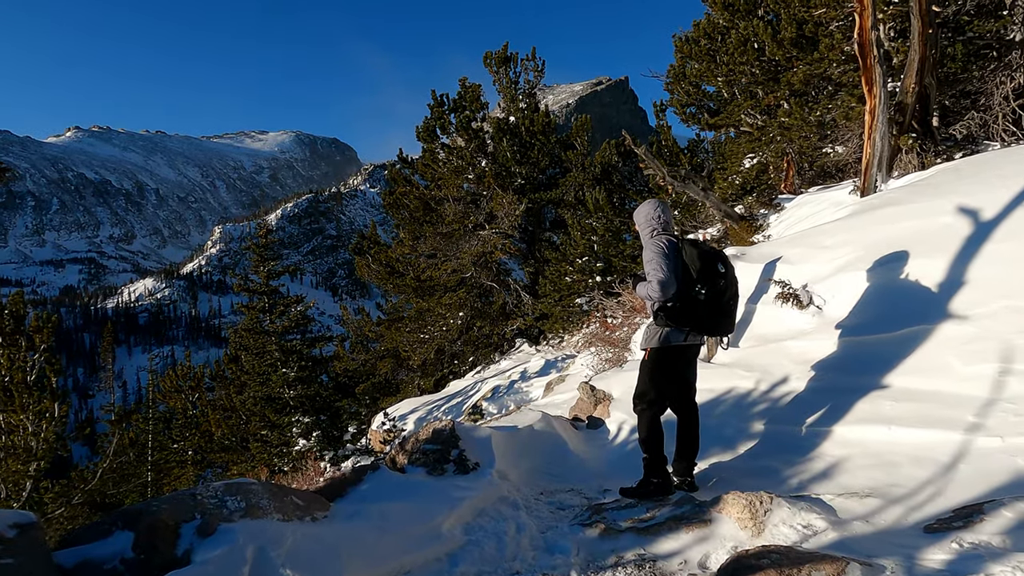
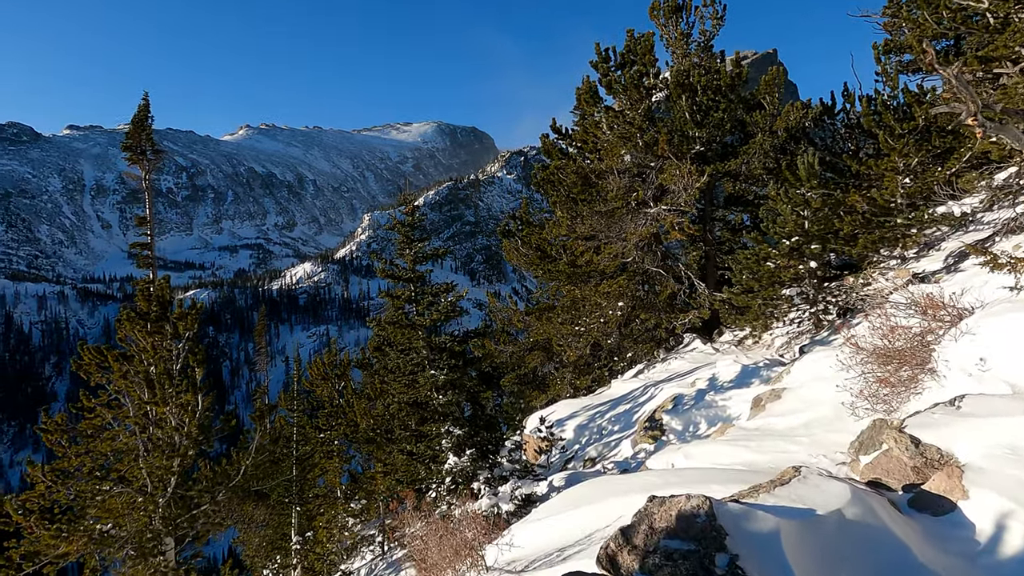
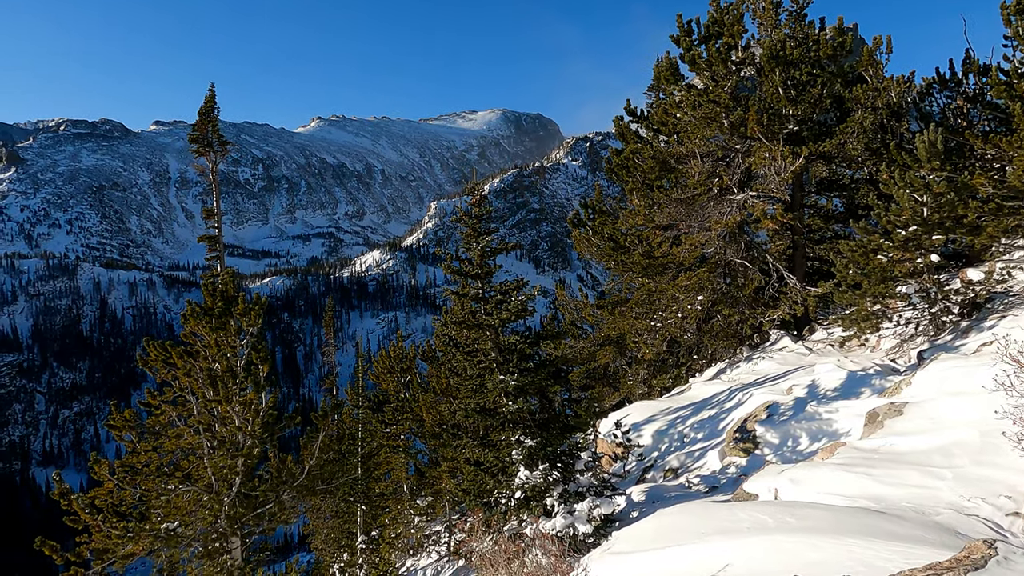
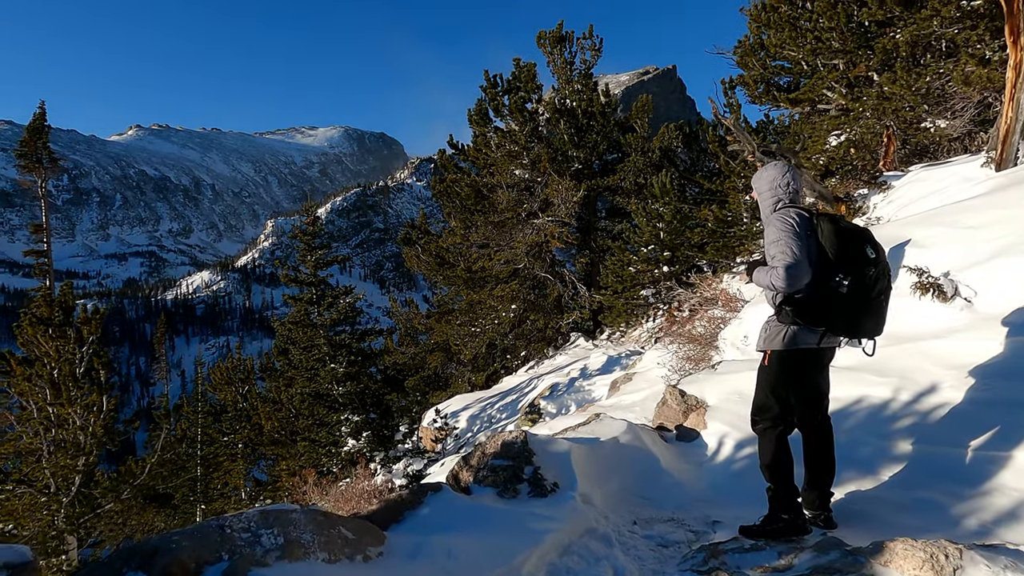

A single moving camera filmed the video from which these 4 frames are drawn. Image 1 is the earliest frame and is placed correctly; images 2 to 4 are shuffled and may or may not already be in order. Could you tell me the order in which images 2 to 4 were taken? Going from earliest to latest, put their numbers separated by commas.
4, 2, 3
